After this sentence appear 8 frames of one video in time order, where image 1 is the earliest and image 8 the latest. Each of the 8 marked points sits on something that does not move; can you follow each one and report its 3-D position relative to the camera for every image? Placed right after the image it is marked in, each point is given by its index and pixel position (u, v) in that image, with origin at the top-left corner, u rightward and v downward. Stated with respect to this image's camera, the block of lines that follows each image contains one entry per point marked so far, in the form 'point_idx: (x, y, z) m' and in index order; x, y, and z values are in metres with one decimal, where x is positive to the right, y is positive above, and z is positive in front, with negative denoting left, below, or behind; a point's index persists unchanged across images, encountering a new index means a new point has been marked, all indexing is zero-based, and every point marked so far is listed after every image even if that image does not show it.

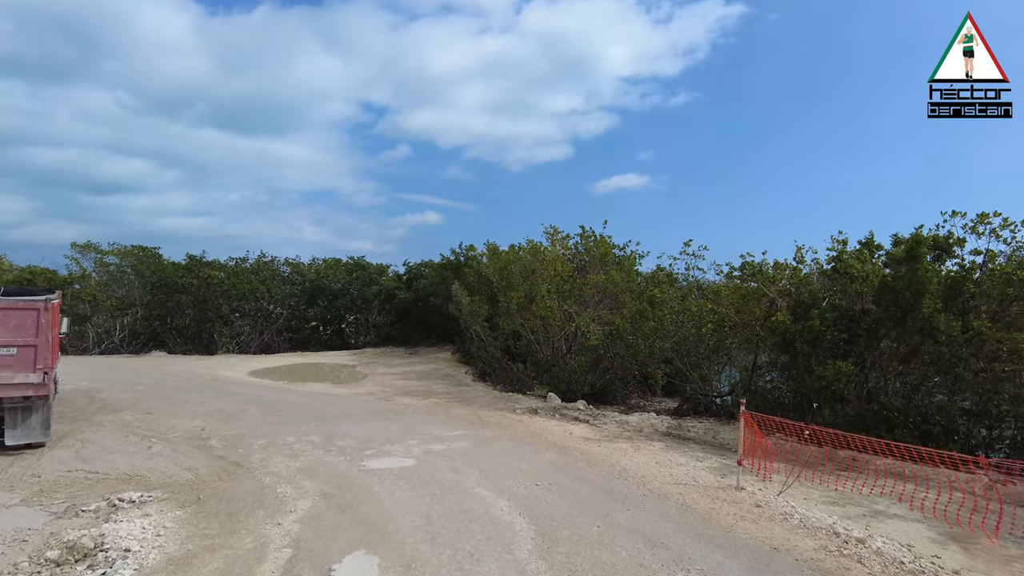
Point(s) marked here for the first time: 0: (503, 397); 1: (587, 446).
0: (-0.2, -2.2, +13.5) m
1: (+1.0, -2.0, +8.5) m
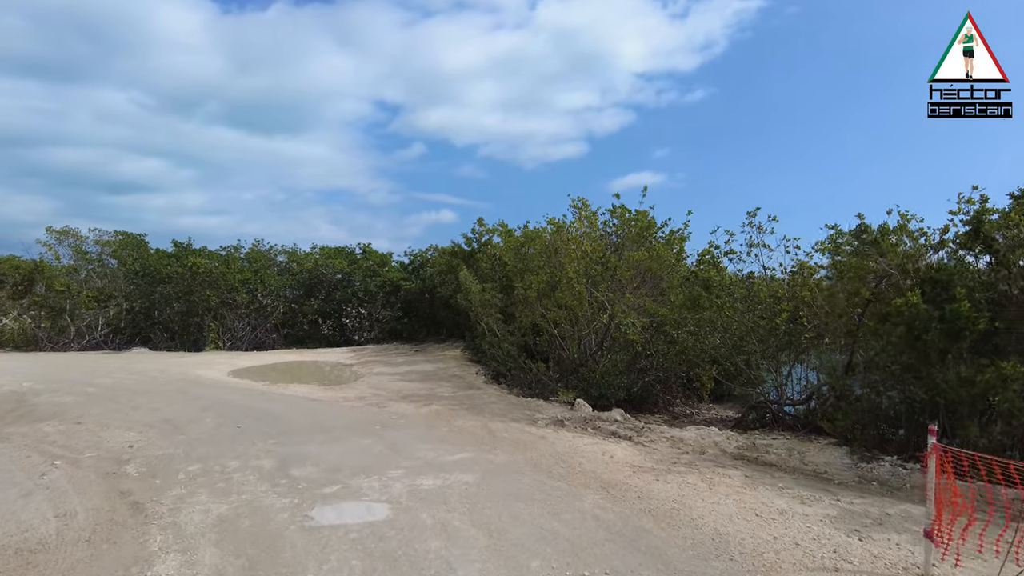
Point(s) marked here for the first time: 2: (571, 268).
0: (+0.1, -1.9, +11.0) m
1: (+1.2, -1.8, +6.0) m
2: (+1.2, +0.3, +11.7) m
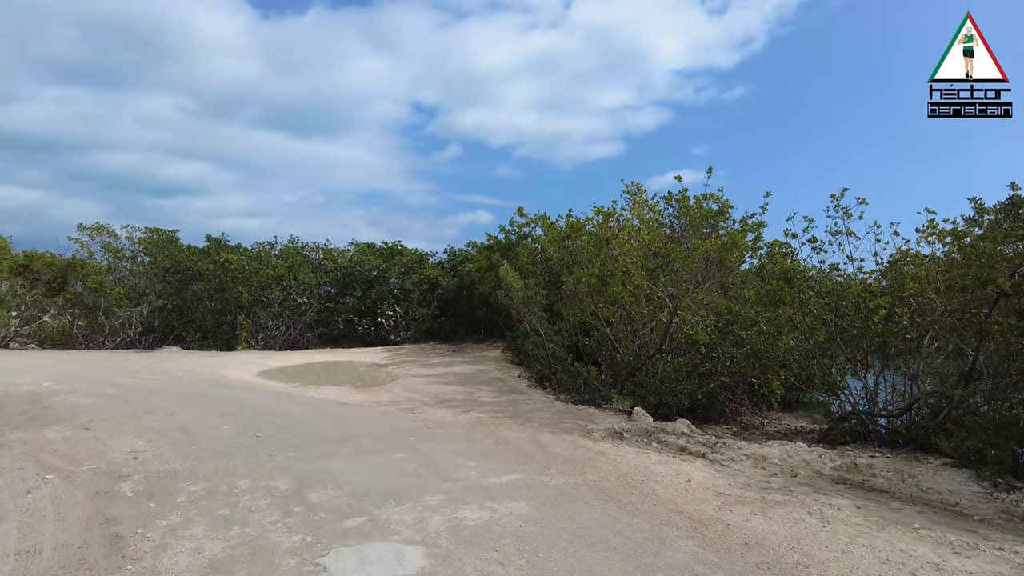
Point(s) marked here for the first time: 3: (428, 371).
0: (+0.8, -1.9, +9.8) m
1: (+1.6, -1.7, +4.8) m
2: (+1.9, +0.4, +10.5) m
3: (-1.8, -1.8, +14.6) m
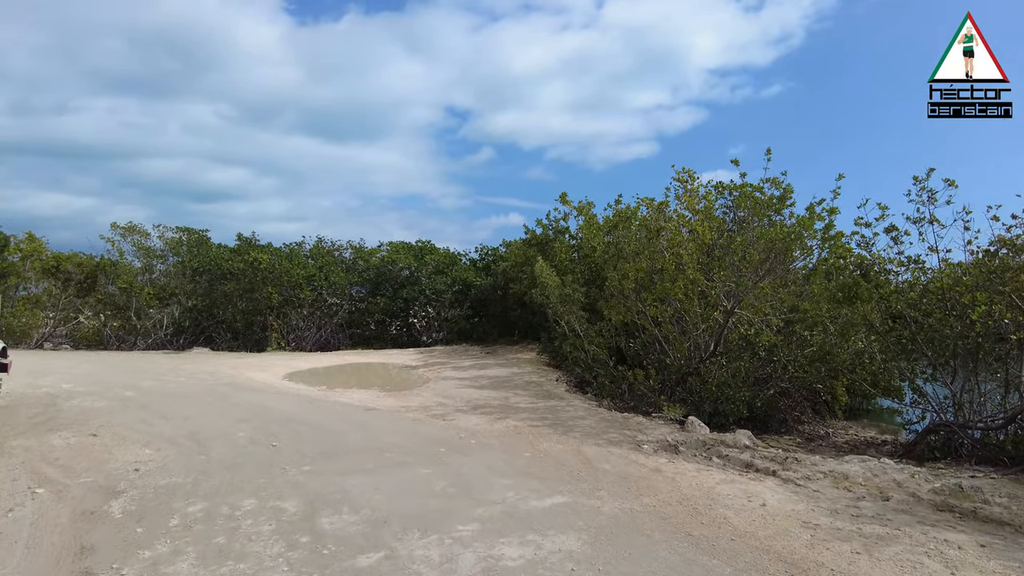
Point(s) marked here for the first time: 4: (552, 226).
0: (+1.4, -1.8, +8.9) m
1: (+1.9, -1.6, +3.9) m
2: (+2.5, +0.5, +9.6) m
3: (-1.1, -1.8, +13.8) m
4: (+0.9, +1.5, +16.3) m
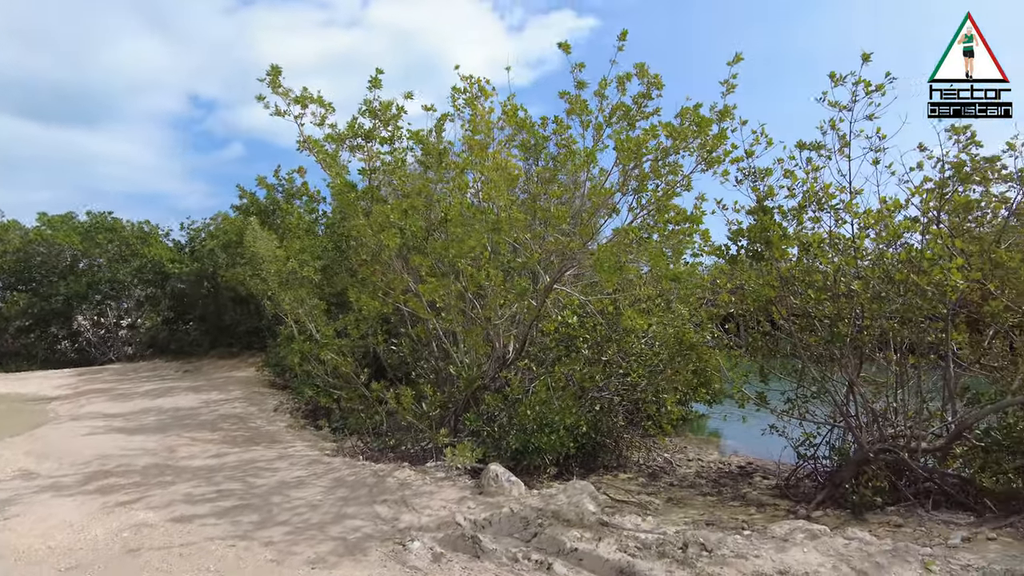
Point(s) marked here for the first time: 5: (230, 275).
0: (-1.1, -1.5, +4.8) m
1: (+1.1, -1.2, +0.3) m
2: (-0.3, +0.8, +5.8) m
3: (-5.0, -1.5, +8.6) m
4: (-4.0, +1.7, +11.7) m
5: (-5.2, +0.2, +12.4) m
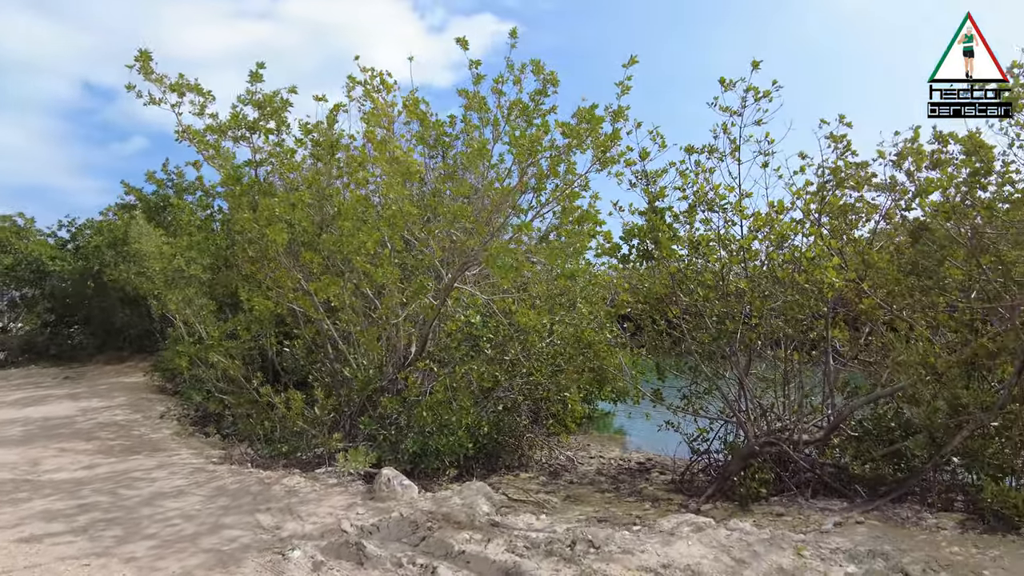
0: (-1.8, -1.4, +4.6) m
1: (+0.9, -1.2, +0.3) m
2: (-1.2, +0.8, +5.7) m
3: (-6.2, -1.5, +7.8) m
4: (-5.6, +1.7, +11.0) m
5: (-6.8, +0.2, +11.6) m
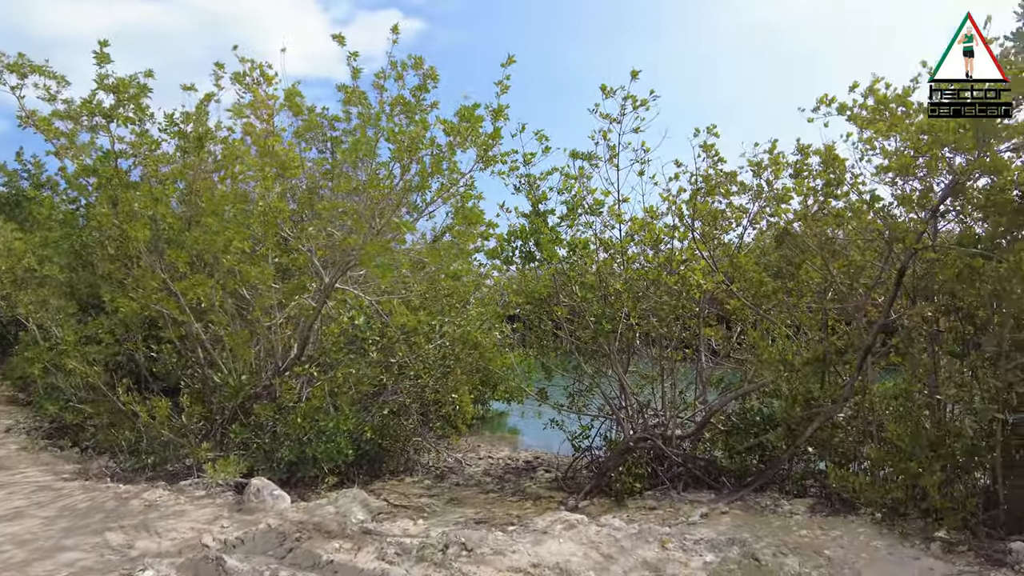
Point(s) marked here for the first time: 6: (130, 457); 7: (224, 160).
0: (-2.6, -1.4, +4.2) m
1: (+0.7, -1.2, +0.4) m
2: (-2.1, +0.8, +5.4) m
3: (-7.4, -1.5, +6.8) m
4: (-7.2, +1.7, +10.1) m
5: (-8.6, +0.2, +10.5) m
6: (-3.4, -1.5, +6.0) m
7: (-2.5, +1.1, +5.8) m
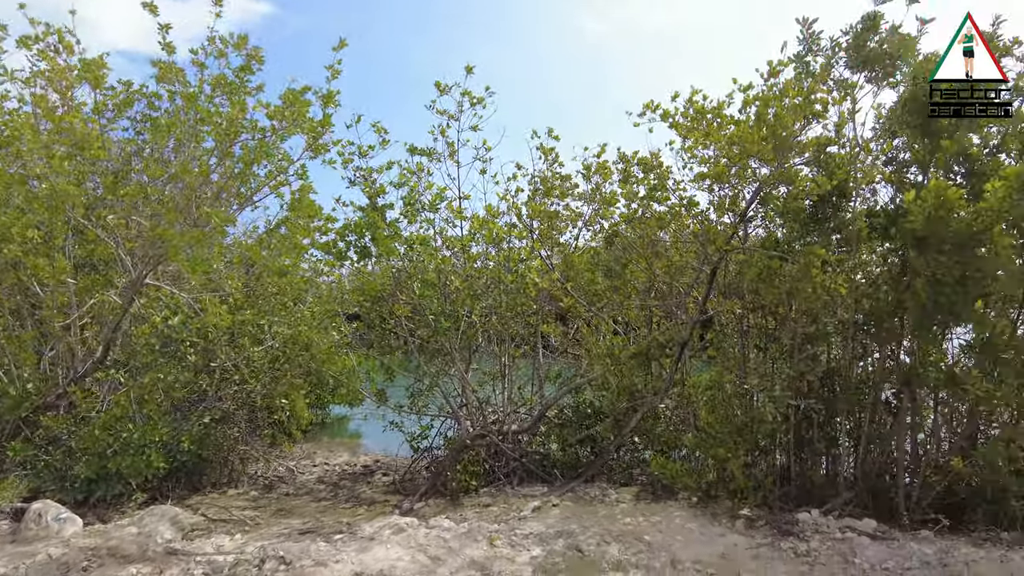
0: (-3.6, -1.4, +3.4) m
1: (+0.4, -1.2, +0.4) m
2: (-3.4, +0.9, +4.7) m
3: (-8.9, -1.4, +5.0) m
4: (-9.4, +1.8, +8.2) m
5: (-10.8, +0.3, +8.3) m
6: (-4.8, -1.4, +5.0) m
7: (-3.8, +1.2, +5.0) m
